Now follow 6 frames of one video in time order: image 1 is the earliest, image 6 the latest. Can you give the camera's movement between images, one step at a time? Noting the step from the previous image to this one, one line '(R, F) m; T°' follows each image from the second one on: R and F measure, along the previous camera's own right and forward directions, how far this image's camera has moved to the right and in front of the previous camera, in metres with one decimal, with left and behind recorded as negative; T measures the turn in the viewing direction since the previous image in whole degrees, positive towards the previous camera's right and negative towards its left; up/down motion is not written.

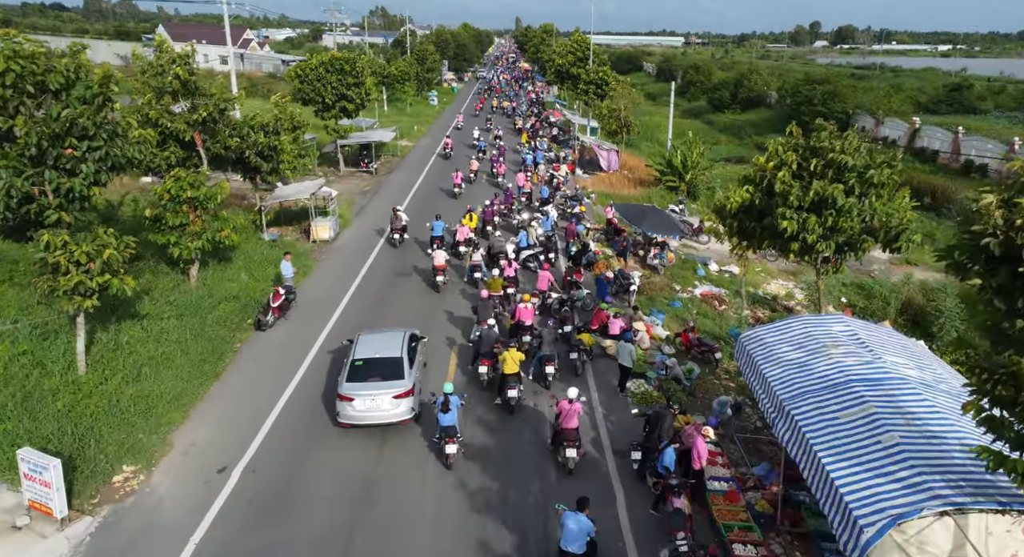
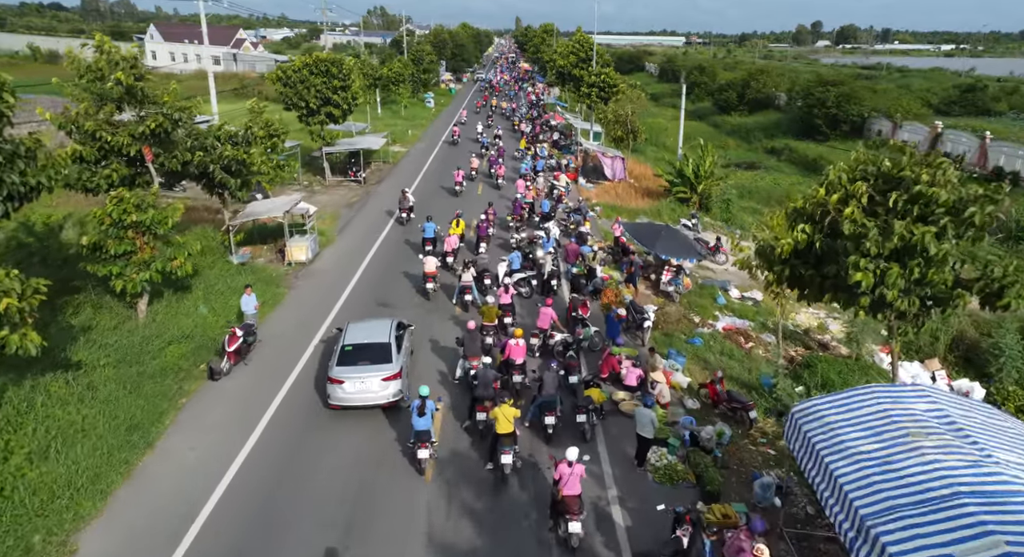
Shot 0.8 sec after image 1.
(+0.1, +2.3) m; 0°
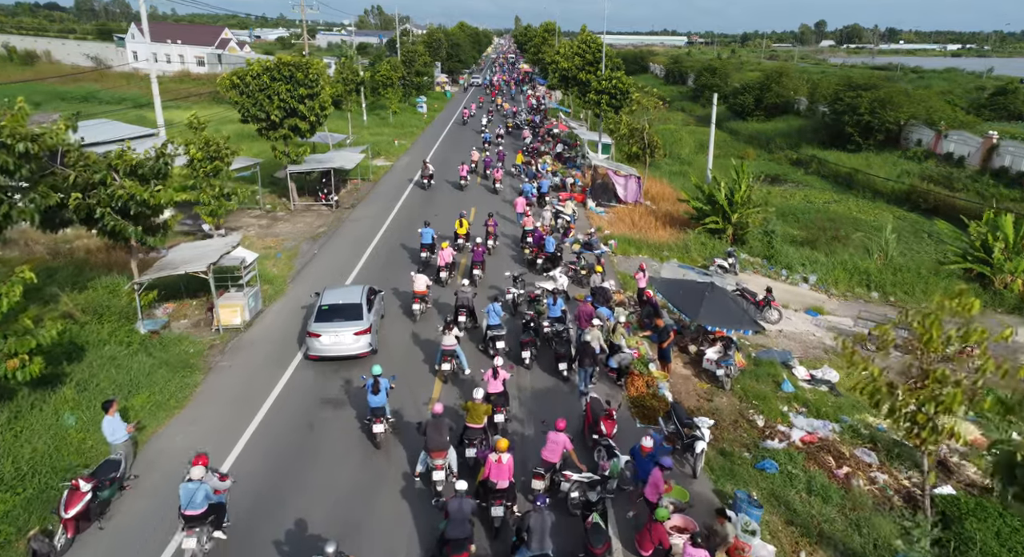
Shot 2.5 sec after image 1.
(+0.1, +4.7) m; 0°
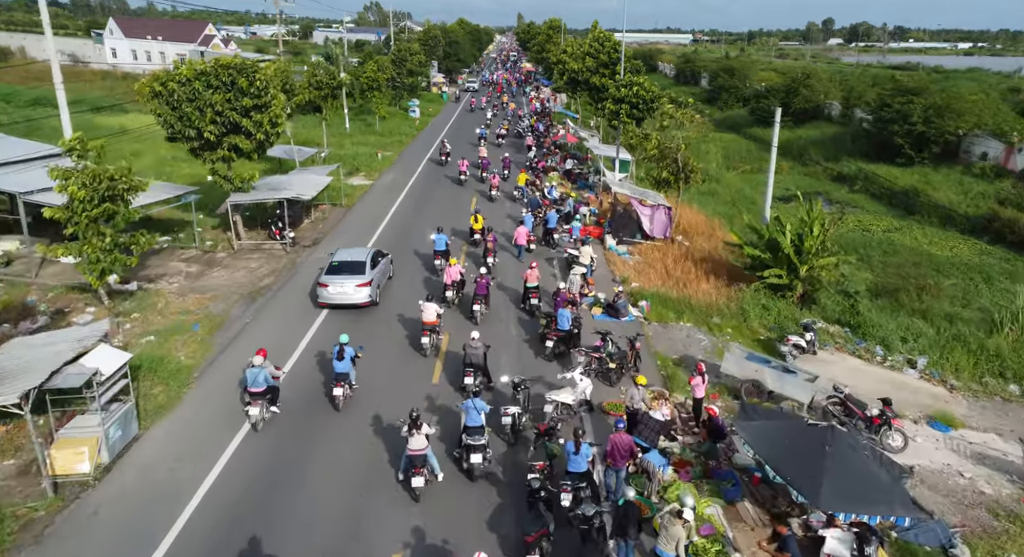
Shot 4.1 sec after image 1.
(0.0, +5.6) m; 0°
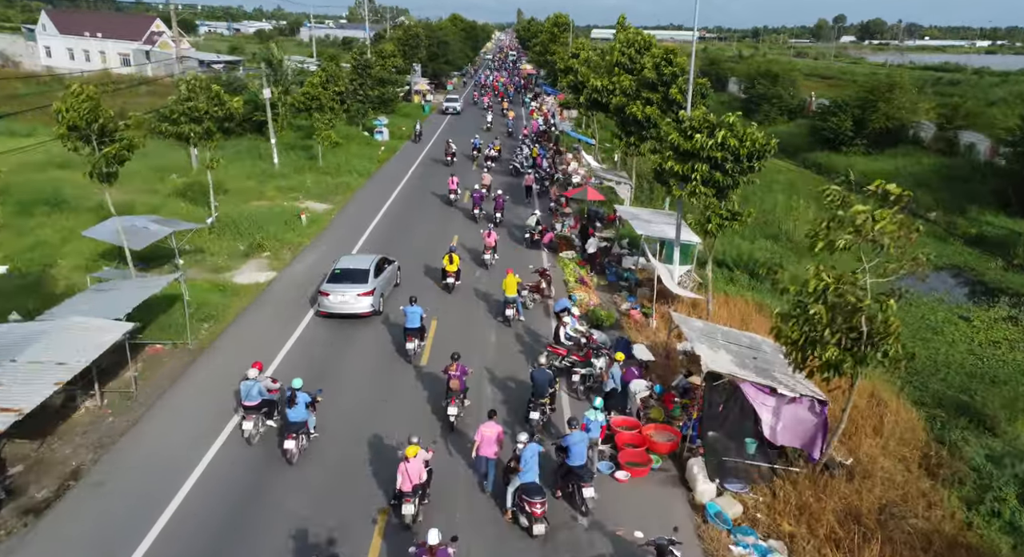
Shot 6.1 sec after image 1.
(+0.3, +12.6) m; 0°
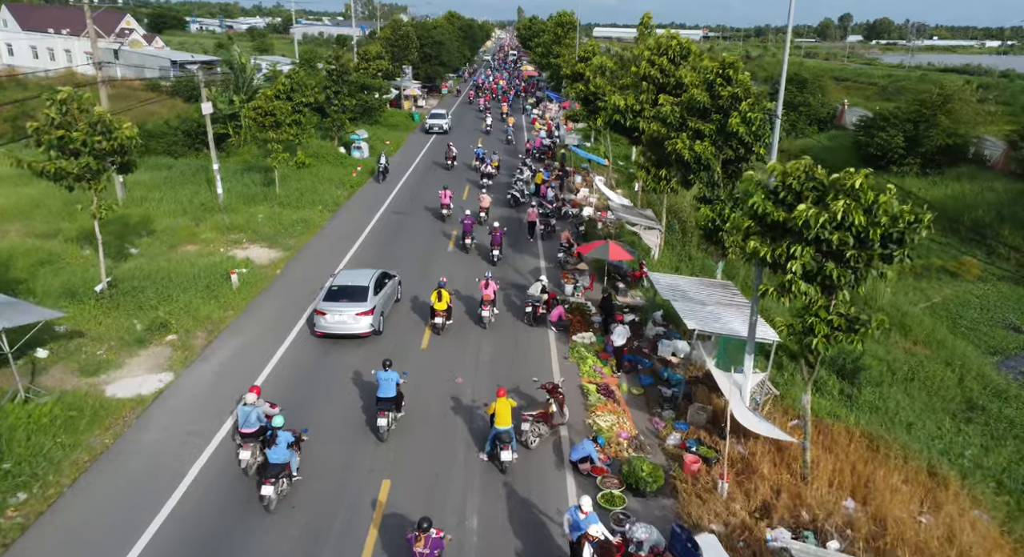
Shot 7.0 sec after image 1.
(+0.1, +6.0) m; 0°
